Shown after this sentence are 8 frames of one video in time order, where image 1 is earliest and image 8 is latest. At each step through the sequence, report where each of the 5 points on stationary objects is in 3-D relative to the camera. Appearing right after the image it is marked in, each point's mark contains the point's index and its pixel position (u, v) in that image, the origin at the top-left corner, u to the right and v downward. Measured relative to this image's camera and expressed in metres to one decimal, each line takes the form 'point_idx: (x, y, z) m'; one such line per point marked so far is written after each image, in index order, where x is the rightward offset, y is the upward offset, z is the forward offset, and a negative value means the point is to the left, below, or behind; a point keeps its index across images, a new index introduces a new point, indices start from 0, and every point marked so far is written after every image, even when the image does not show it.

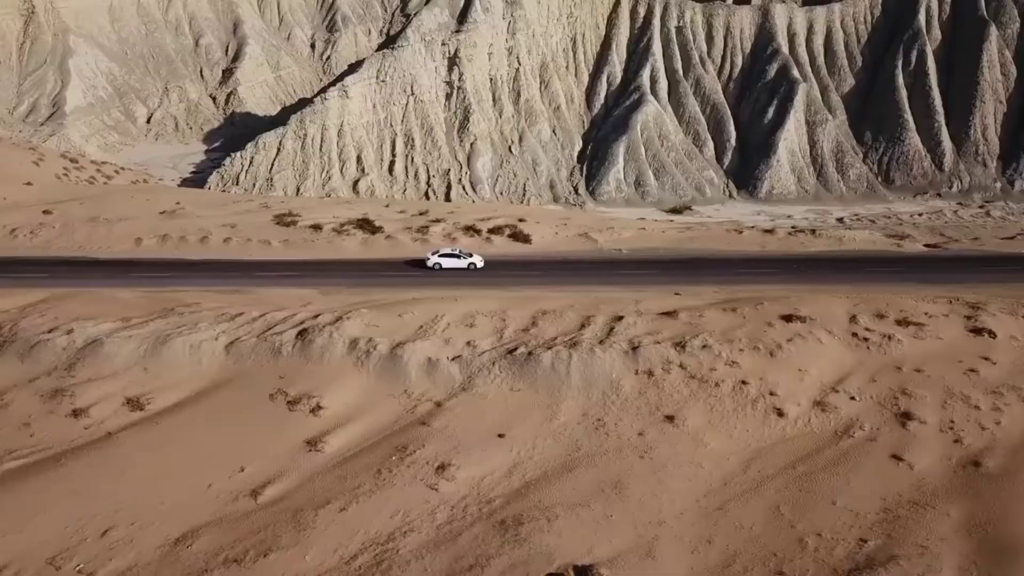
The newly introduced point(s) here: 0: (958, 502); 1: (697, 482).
0: (+4.4, -2.1, +7.7) m
1: (+1.9, -1.9, +7.9) m
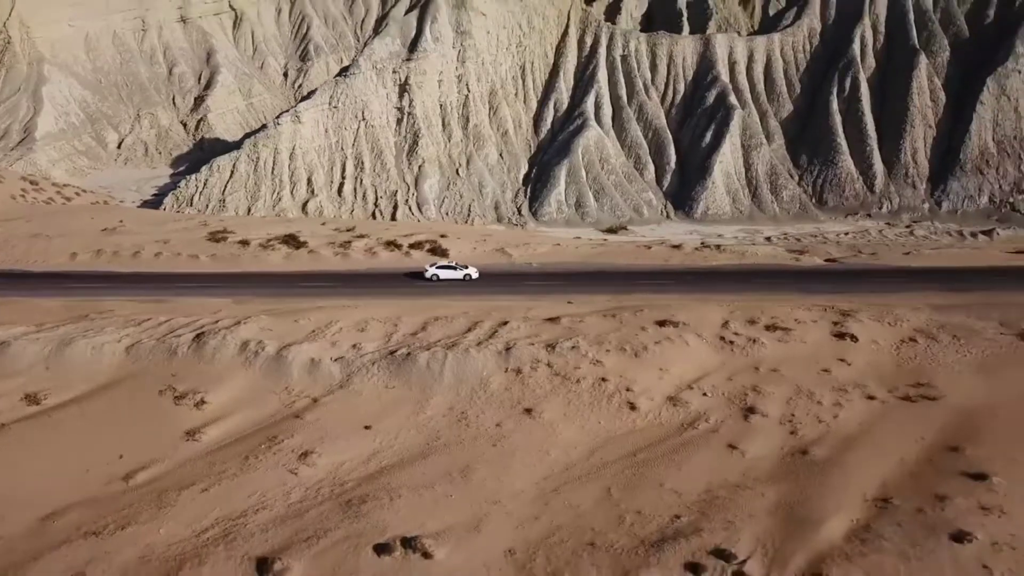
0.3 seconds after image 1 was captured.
0: (+2.8, -2.1, +8.4) m
1: (+0.3, -2.0, +8.6) m
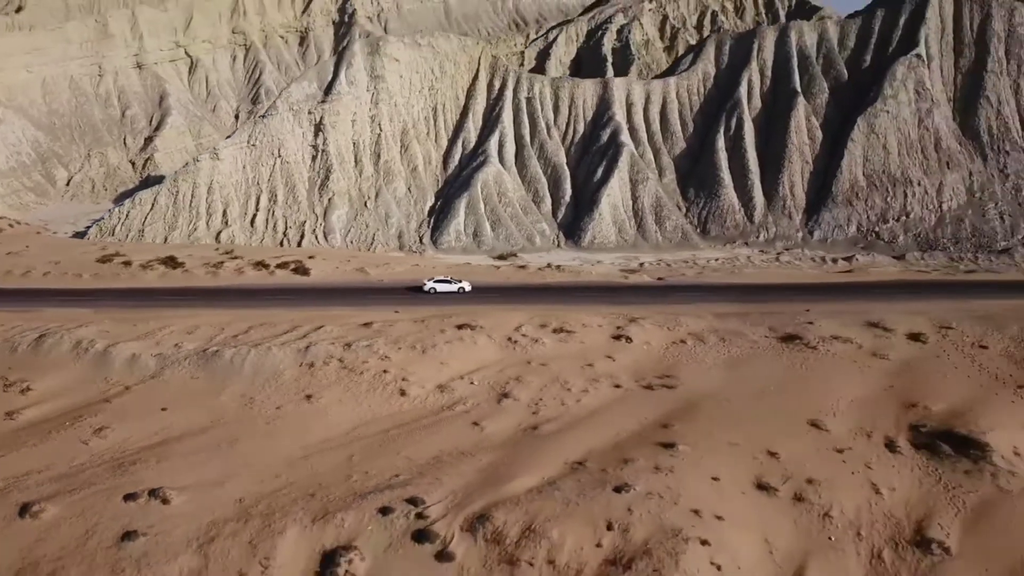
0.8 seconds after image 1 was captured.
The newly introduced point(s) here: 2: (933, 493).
0: (-0.2, -2.1, +9.9) m
1: (-2.7, -1.9, +10.1) m
2: (+5.2, -2.5, +9.7) m
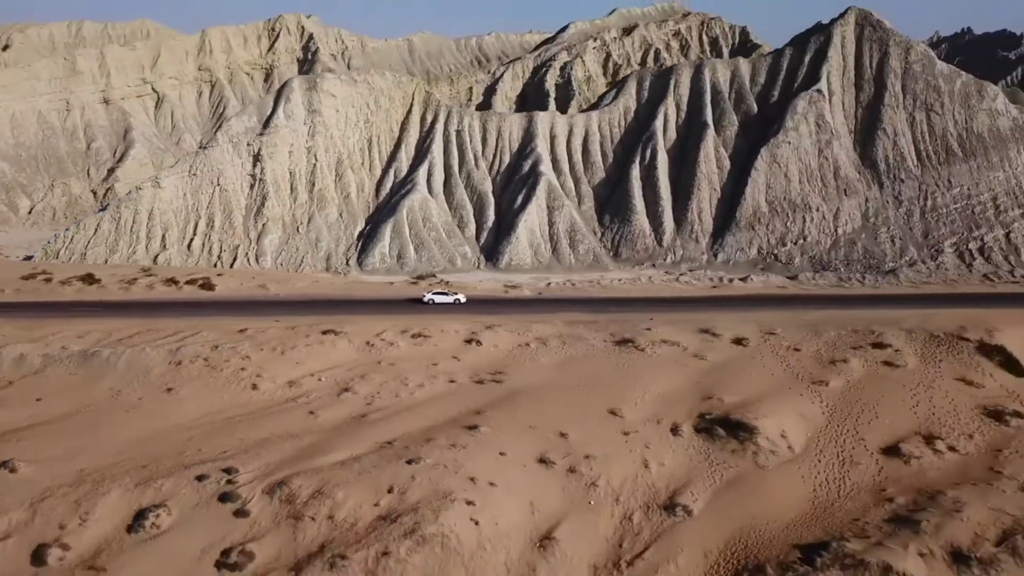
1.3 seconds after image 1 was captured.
0: (-2.8, -2.1, +11.3) m
1: (-5.3, -2.0, +11.6) m
2: (+2.6, -2.6, +11.1) m
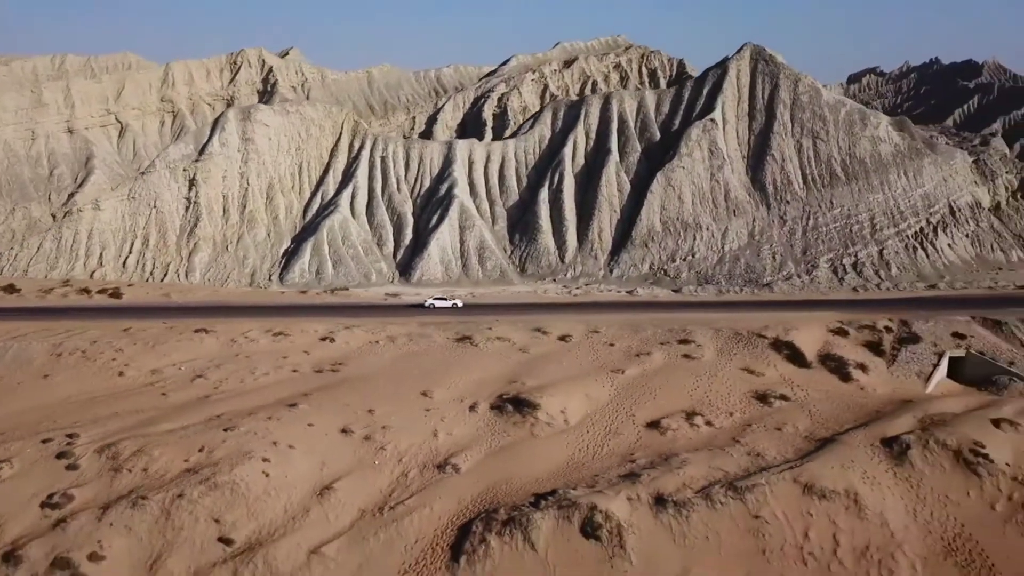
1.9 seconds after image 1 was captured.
0: (-5.9, -2.1, +13.4) m
1: (-8.5, -2.0, +13.6) m
2: (-0.6, -2.5, +13.2) m
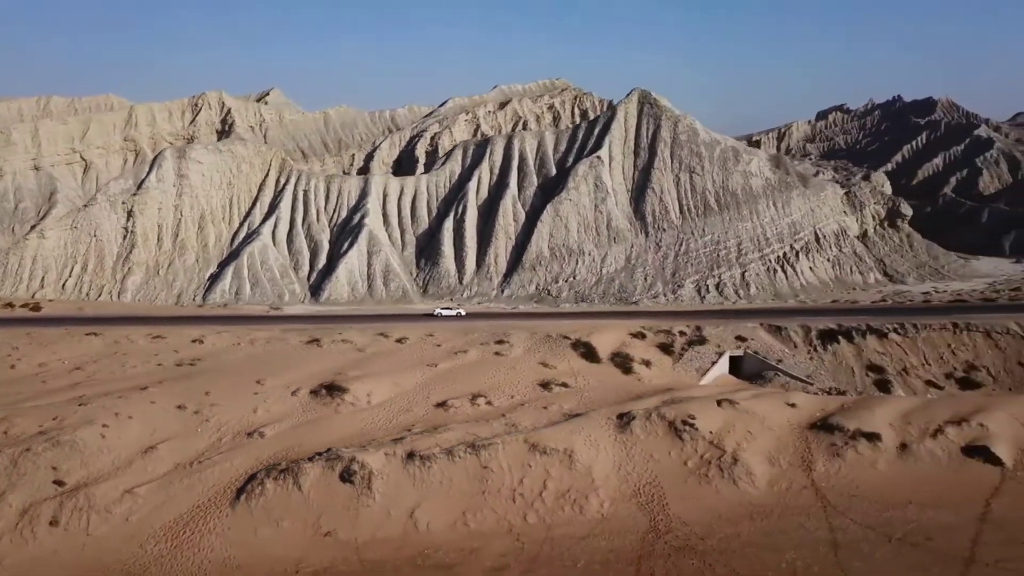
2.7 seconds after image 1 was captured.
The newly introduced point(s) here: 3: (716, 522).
0: (-10.0, -2.2, +16.5) m
1: (-12.5, -2.1, +16.8) m
2: (-4.6, -2.6, +16.3) m
3: (+3.6, -4.1, +13.7) m
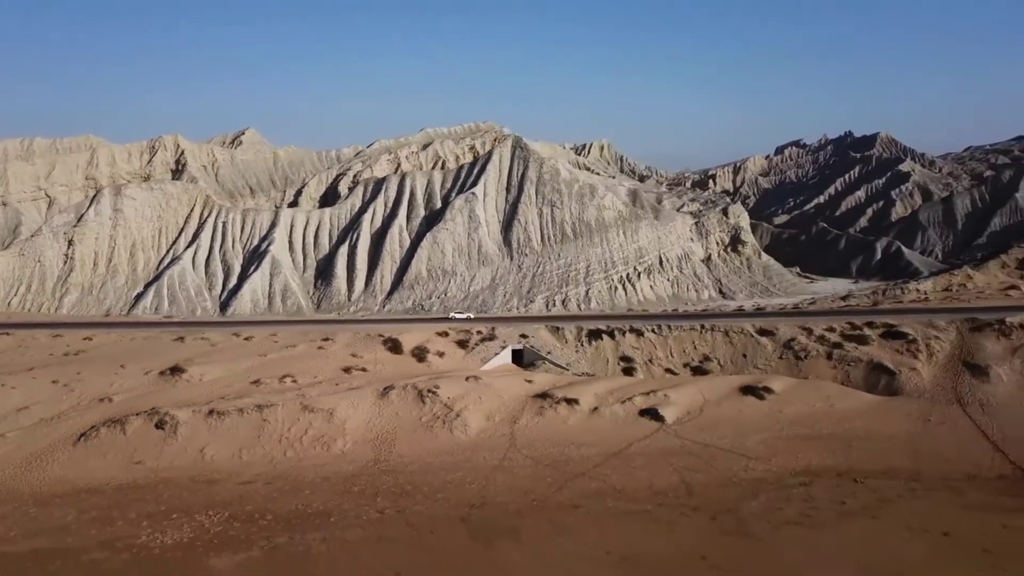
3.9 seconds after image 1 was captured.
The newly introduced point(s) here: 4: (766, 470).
0: (-15.7, -2.4, +22.0) m
1: (-18.2, -2.3, +22.2) m
2: (-10.3, -2.7, +21.7) m
3: (-2.2, -4.1, +19.1) m
4: (+5.9, -4.2, +18.1) m
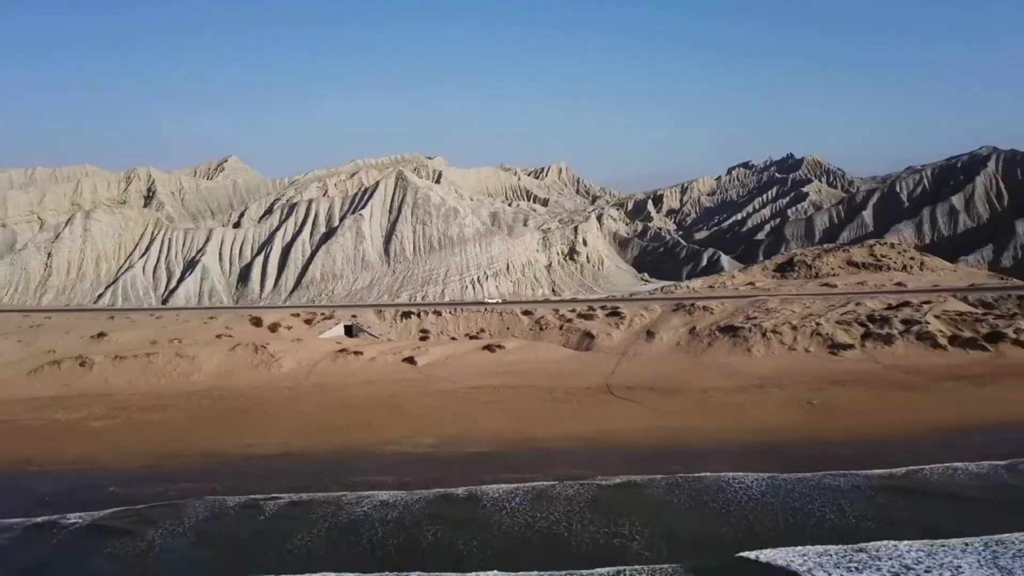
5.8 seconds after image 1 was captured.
0: (-23.7, -2.1, +33.3) m
1: (-26.2, -2.0, +33.6) m
2: (-18.4, -2.4, +33.0) m
3: (-10.2, -3.6, +30.2) m
4: (-2.2, -3.7, +29.2) m
